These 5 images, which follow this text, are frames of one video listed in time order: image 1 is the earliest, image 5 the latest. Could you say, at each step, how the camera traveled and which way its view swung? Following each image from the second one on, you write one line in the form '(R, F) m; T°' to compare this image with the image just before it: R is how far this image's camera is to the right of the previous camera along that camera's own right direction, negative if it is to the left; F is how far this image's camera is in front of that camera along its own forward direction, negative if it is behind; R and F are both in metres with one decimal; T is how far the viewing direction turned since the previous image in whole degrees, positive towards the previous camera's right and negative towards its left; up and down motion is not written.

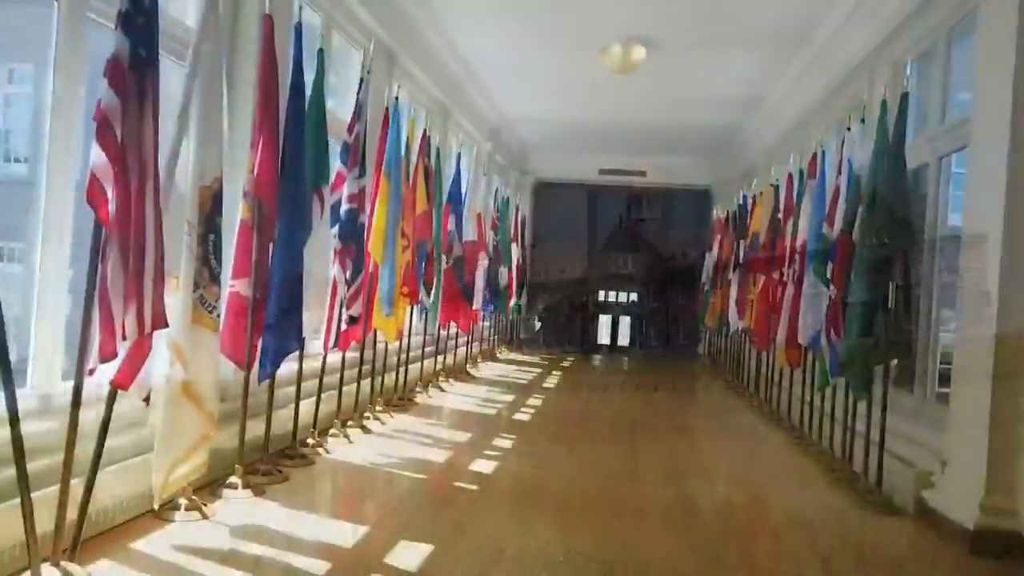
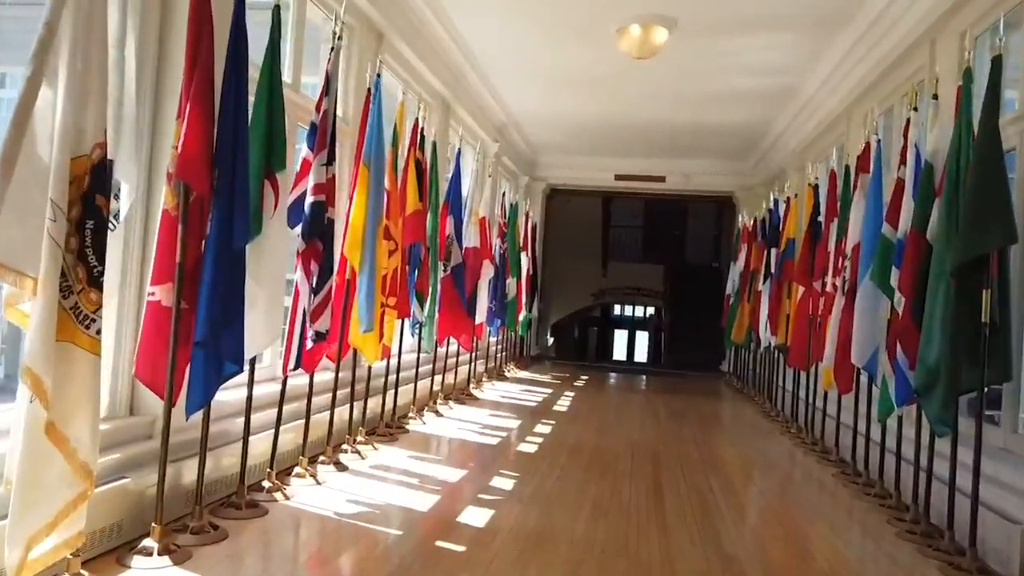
(+0.1, +0.6) m; -1°
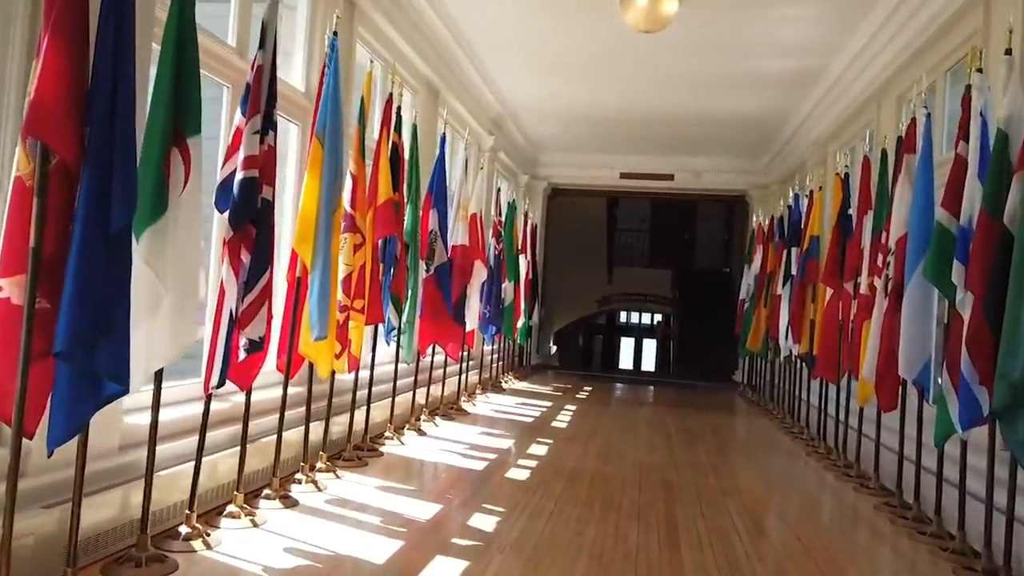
(+0.1, +0.6) m; -1°
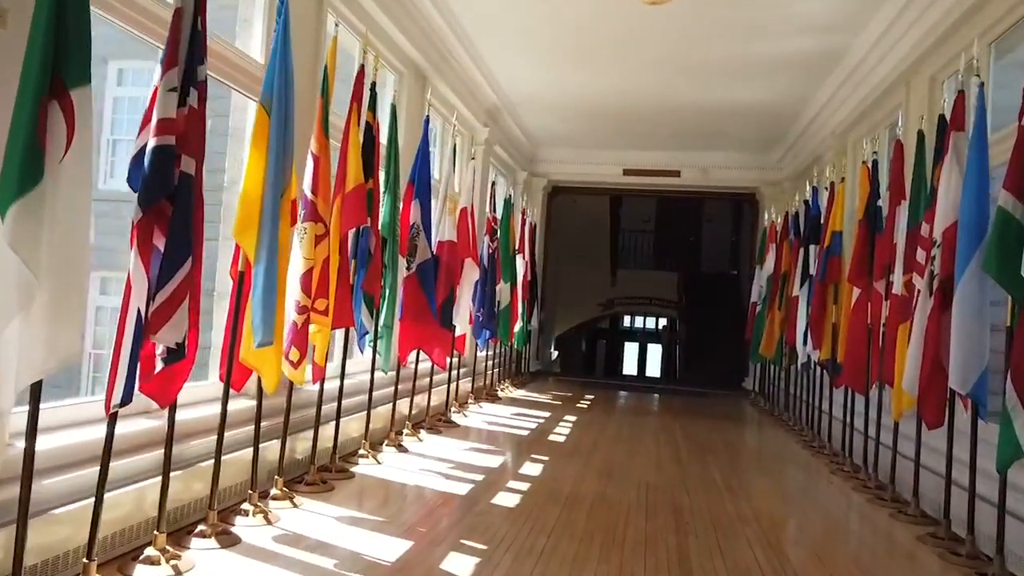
(+0.1, +0.5) m; 0°
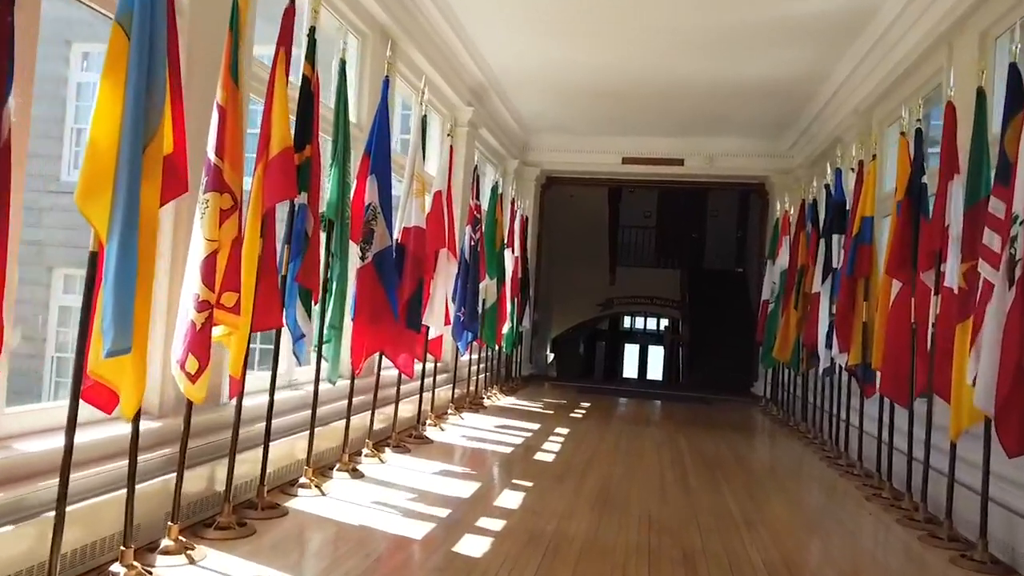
(+0.1, +0.6) m; 0°
